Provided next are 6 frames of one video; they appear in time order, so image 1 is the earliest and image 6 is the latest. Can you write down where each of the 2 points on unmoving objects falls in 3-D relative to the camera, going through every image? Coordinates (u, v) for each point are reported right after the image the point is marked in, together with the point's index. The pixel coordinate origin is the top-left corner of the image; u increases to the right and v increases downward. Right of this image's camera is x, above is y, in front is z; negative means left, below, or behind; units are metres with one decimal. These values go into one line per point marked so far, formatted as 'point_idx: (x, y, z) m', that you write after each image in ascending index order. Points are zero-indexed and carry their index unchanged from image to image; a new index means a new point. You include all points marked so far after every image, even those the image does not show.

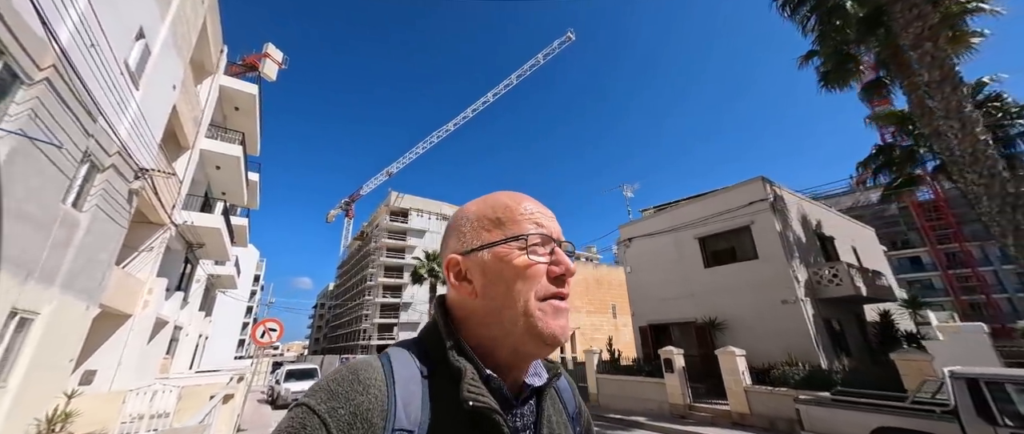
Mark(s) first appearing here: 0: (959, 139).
0: (+8.8, +1.5, +6.9) m
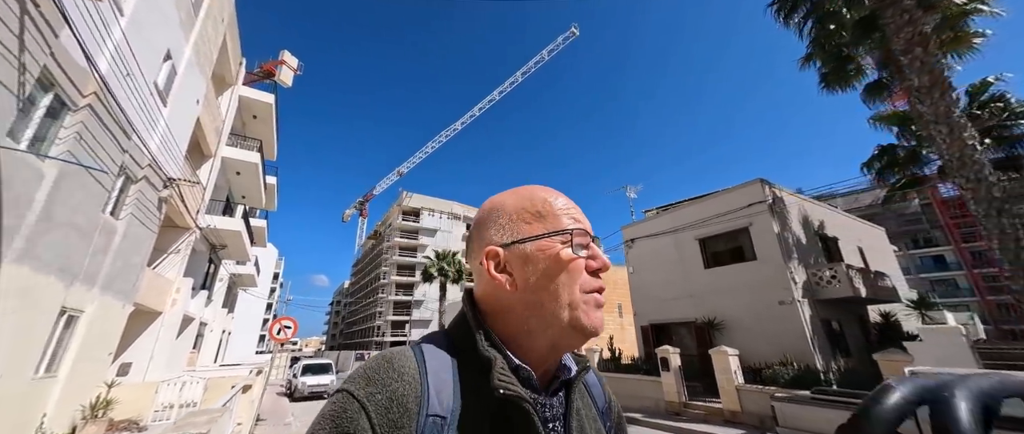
0: (+8.7, +1.4, +7.0) m
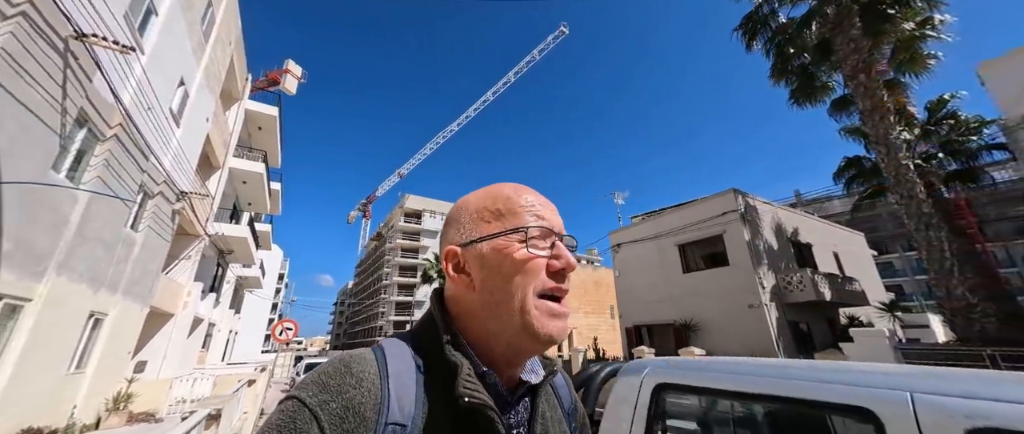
0: (+8.2, +1.2, +7.6) m
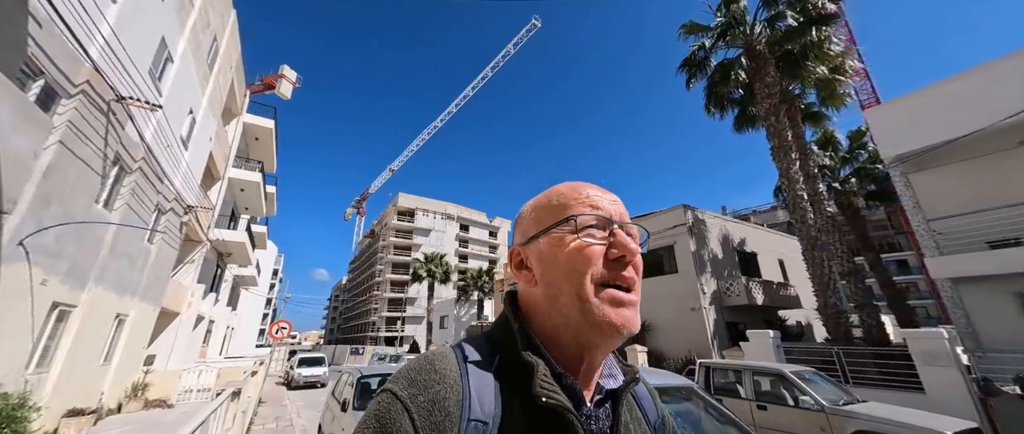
0: (+7.2, +0.6, +9.1) m
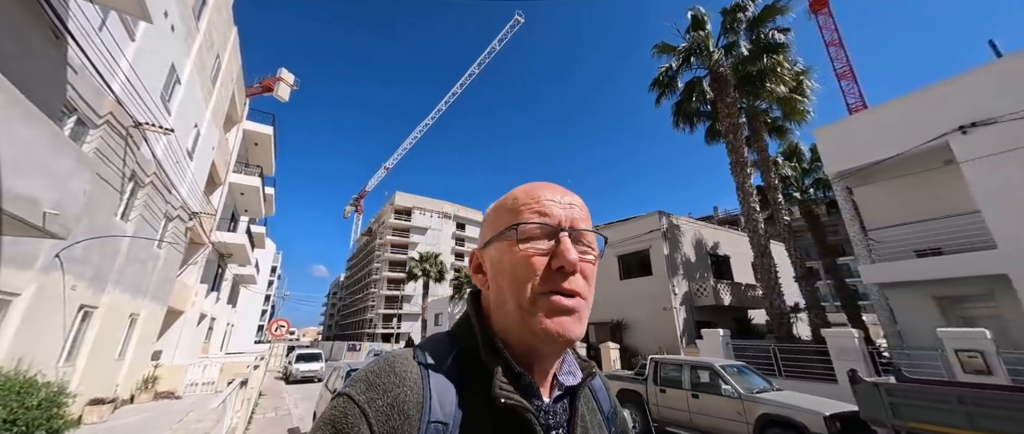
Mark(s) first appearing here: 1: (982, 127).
0: (+6.7, +0.3, +10.0) m
1: (+10.1, +1.9, +7.5) m
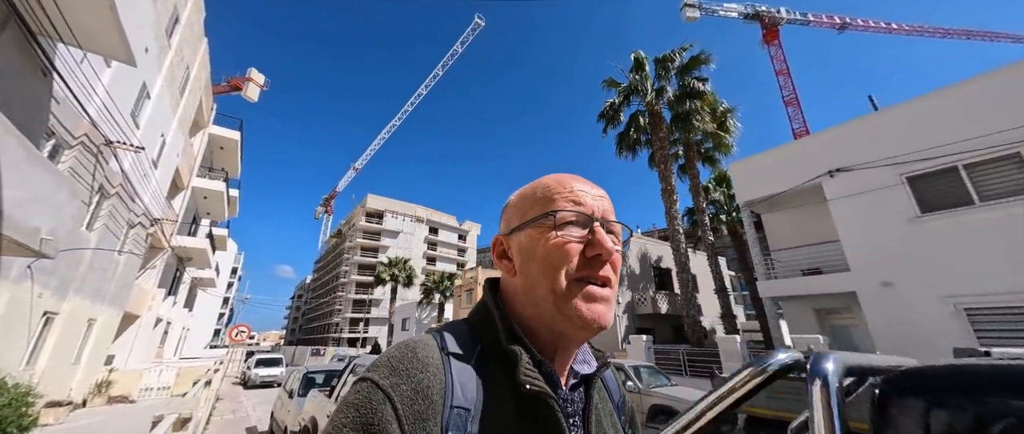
0: (+5.2, -0.3, +11.5) m
1: (+8.9, +1.2, +9.3) m
